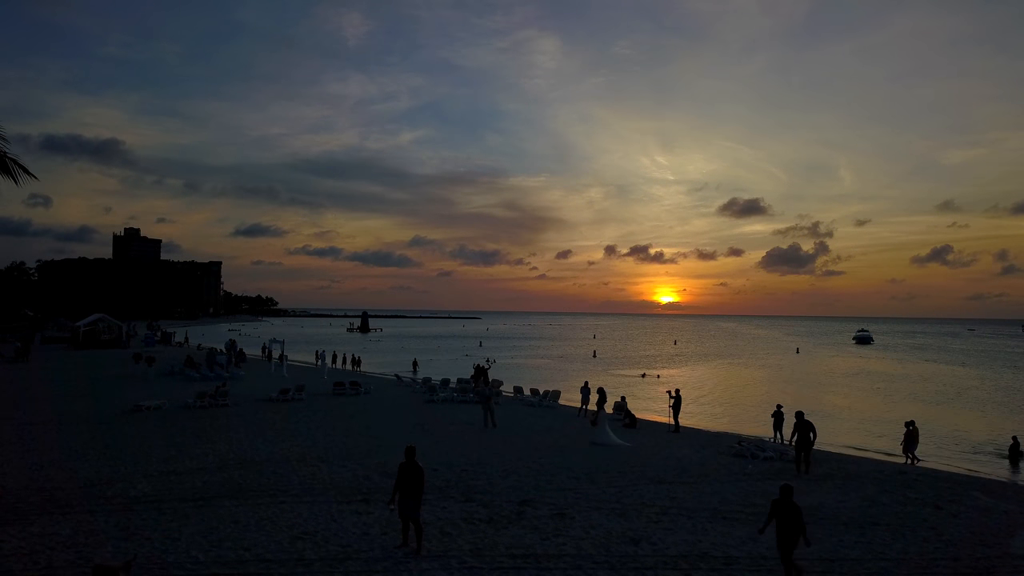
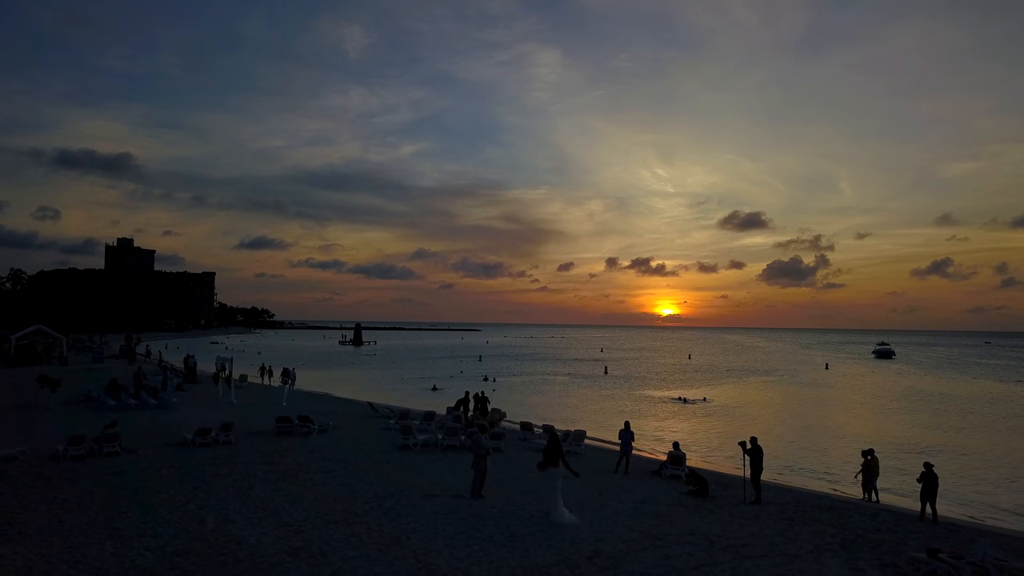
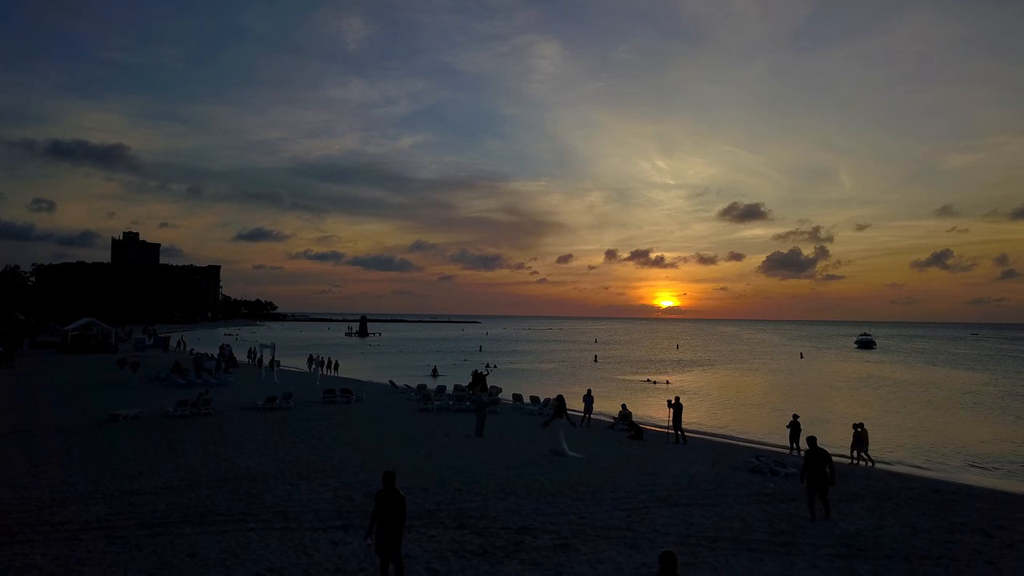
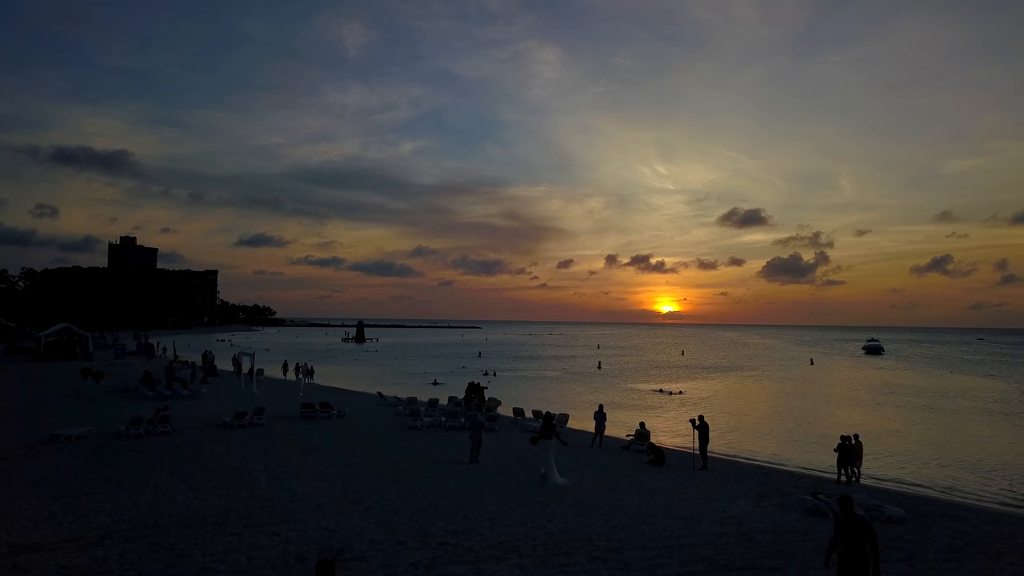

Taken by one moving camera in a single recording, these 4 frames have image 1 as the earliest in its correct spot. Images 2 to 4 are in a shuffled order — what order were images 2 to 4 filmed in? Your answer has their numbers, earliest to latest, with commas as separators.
3, 4, 2
